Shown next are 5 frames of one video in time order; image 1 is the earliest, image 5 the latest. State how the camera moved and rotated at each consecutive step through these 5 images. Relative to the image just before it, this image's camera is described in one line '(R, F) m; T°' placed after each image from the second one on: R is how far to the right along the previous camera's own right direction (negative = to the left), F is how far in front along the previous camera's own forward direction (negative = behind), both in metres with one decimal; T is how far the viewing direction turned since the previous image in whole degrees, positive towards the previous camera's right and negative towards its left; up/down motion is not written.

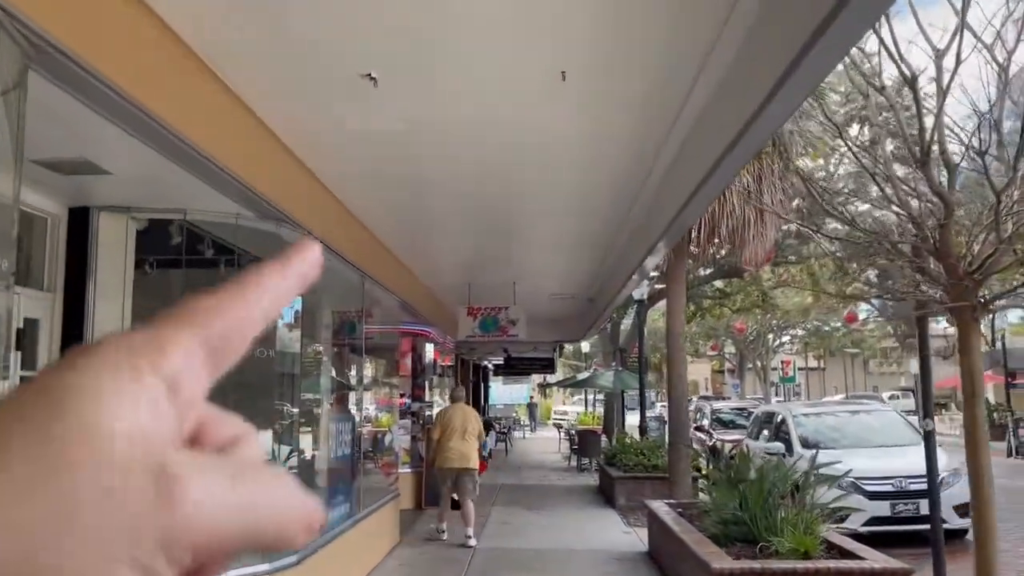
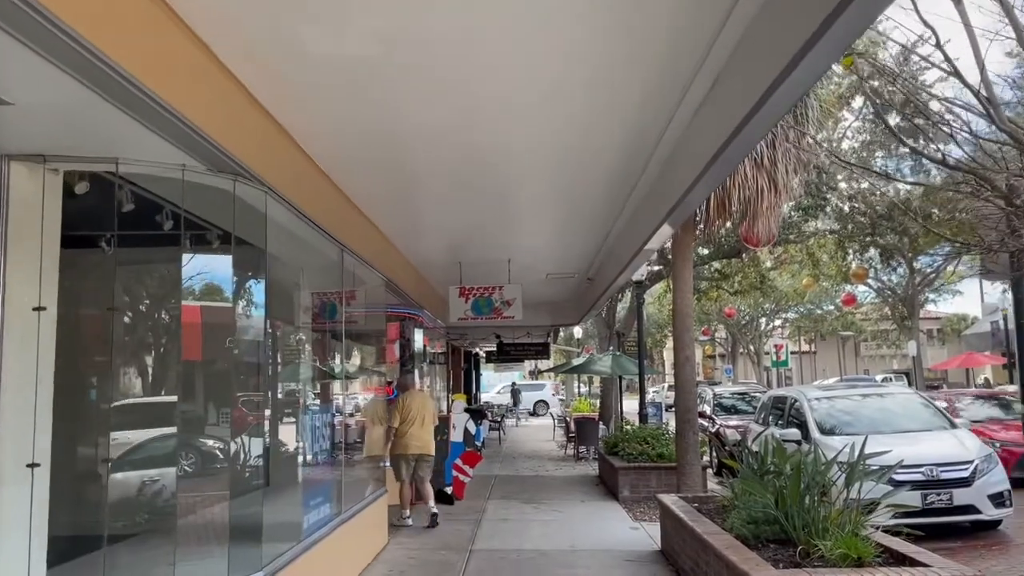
(-0.1, +0.7) m; +1°
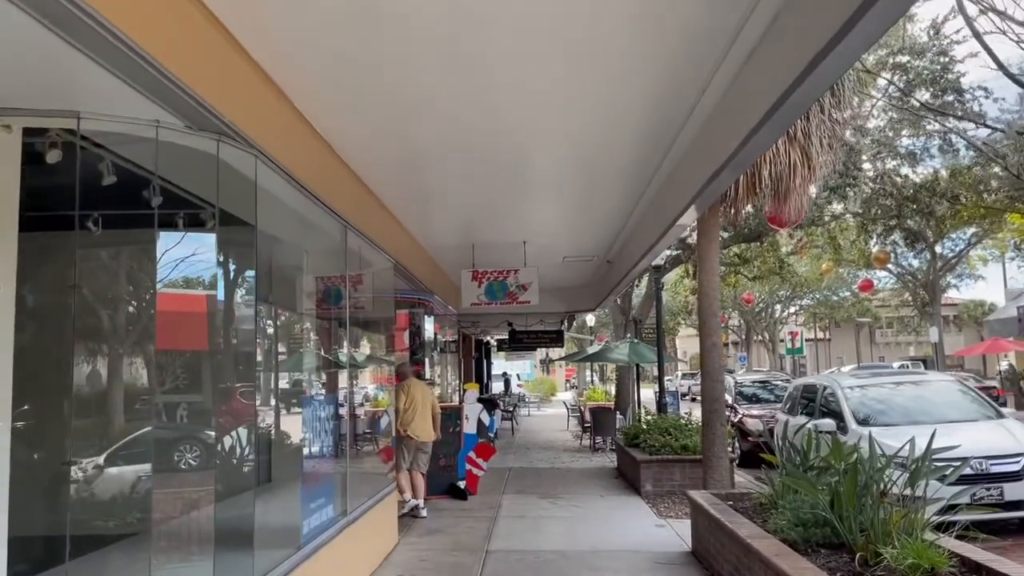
(-0.1, +0.5) m; -1°
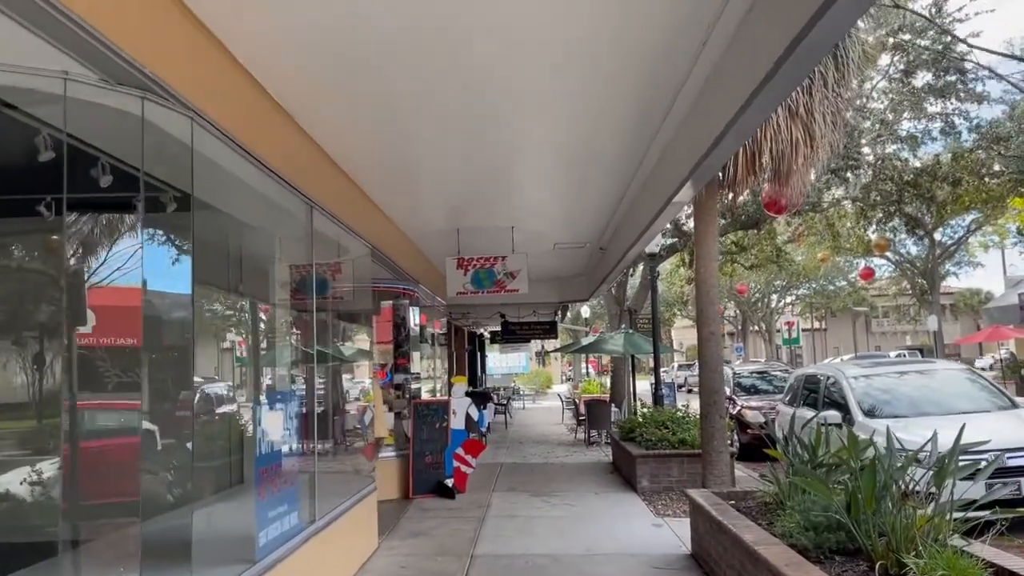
(+0.1, +0.4) m; 0°
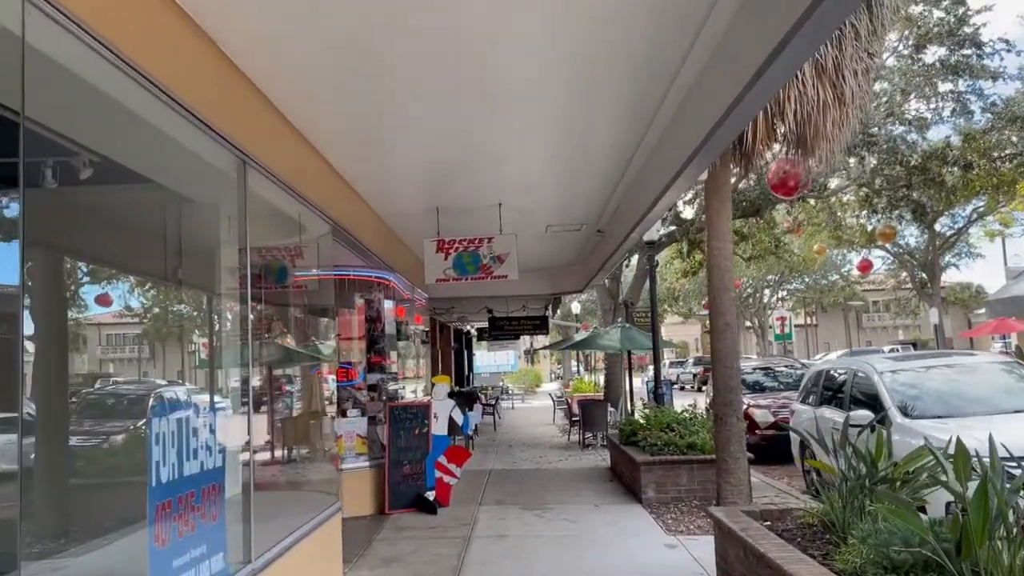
(0.0, +0.9) m; +1°
